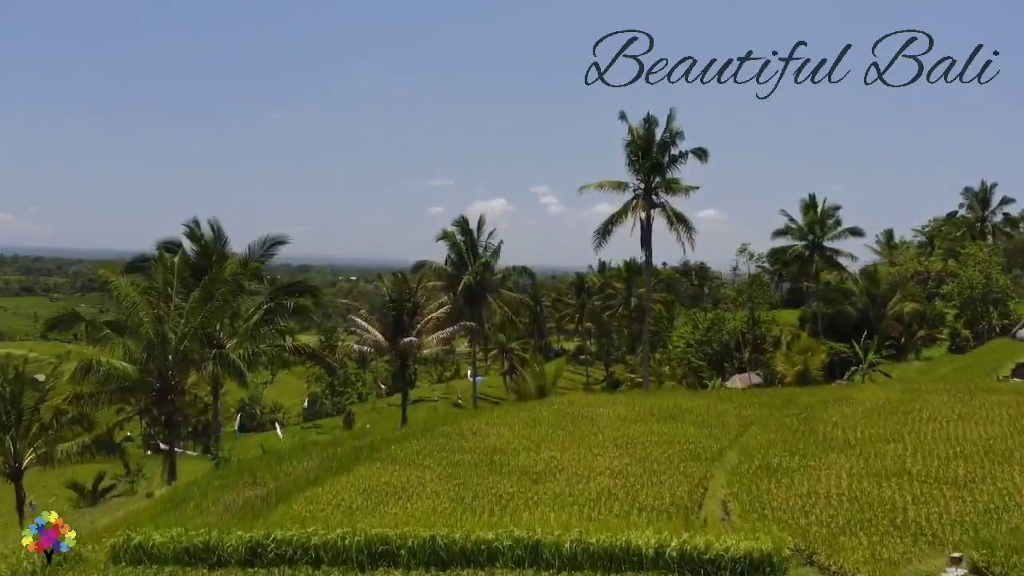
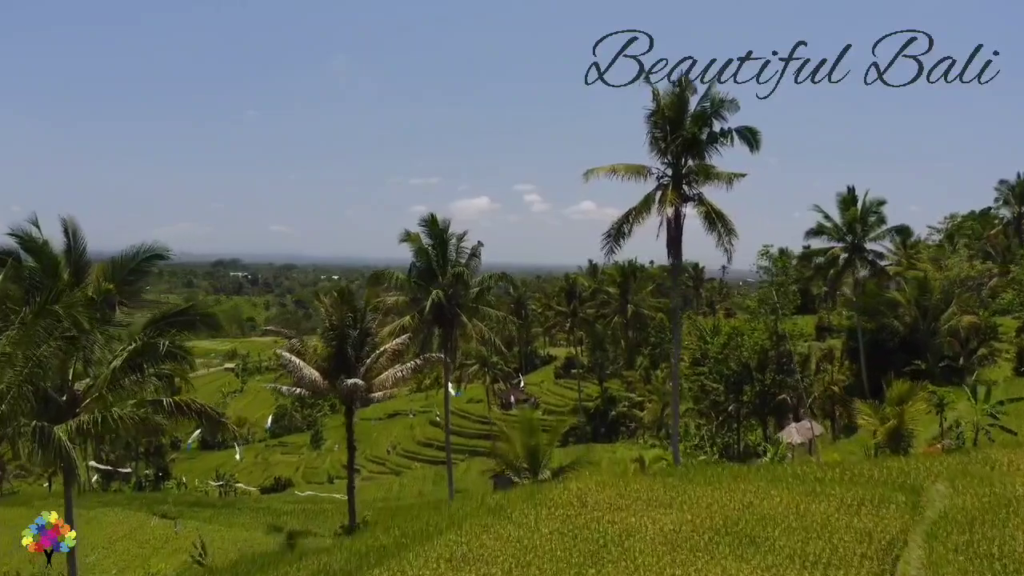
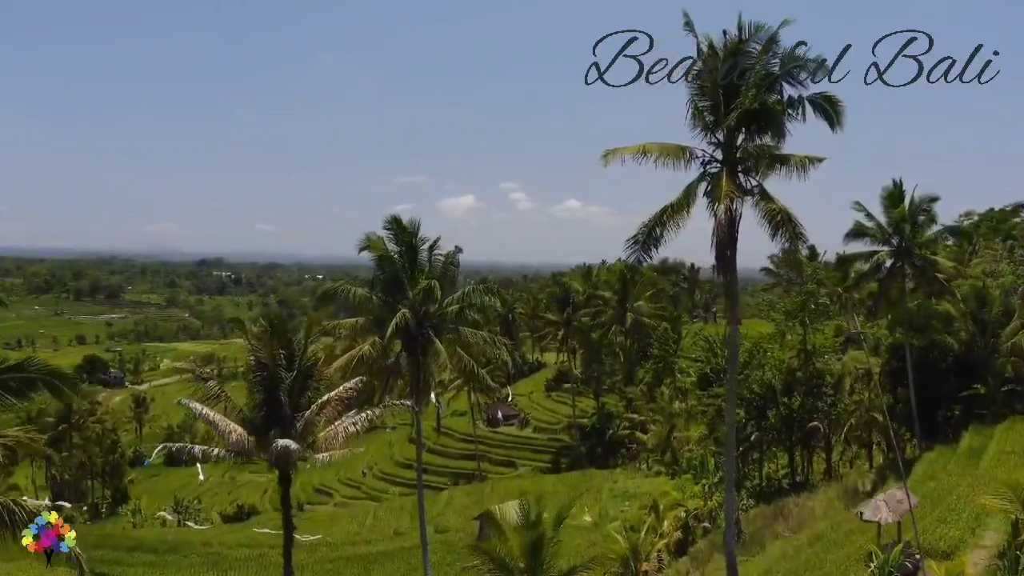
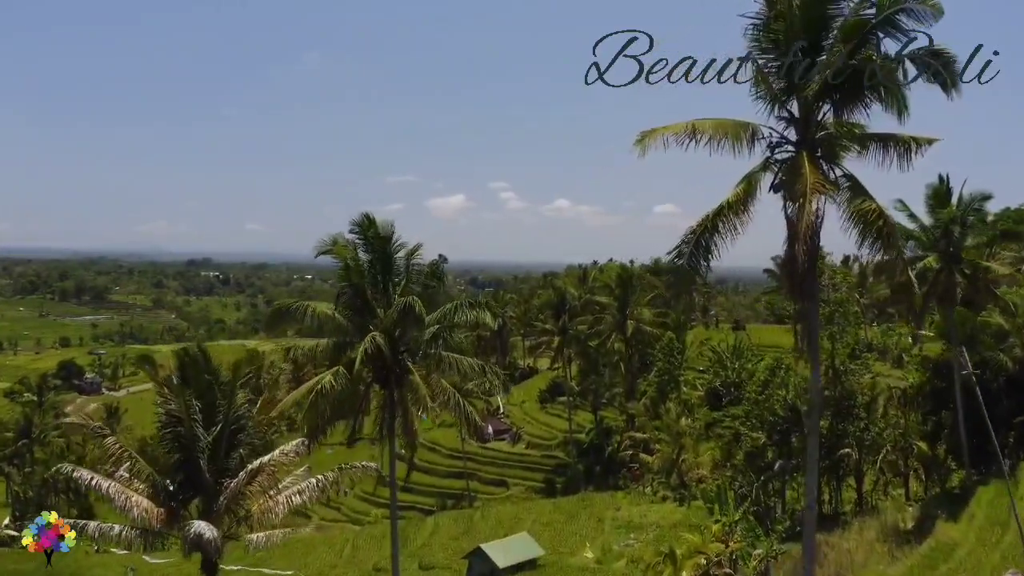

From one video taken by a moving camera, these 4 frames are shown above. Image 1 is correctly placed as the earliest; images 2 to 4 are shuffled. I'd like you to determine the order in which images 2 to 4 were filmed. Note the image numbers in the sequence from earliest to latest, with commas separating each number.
2, 3, 4
